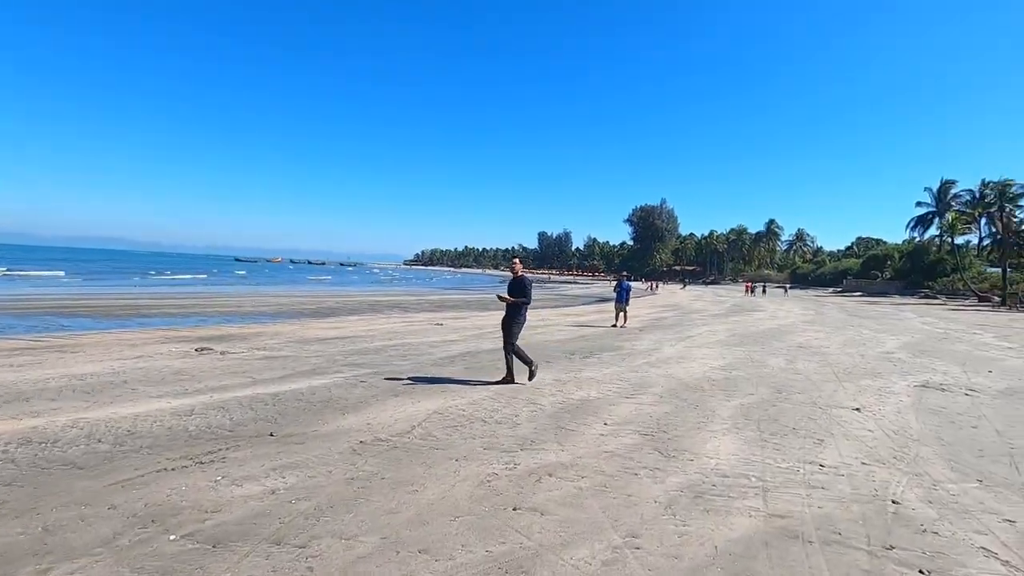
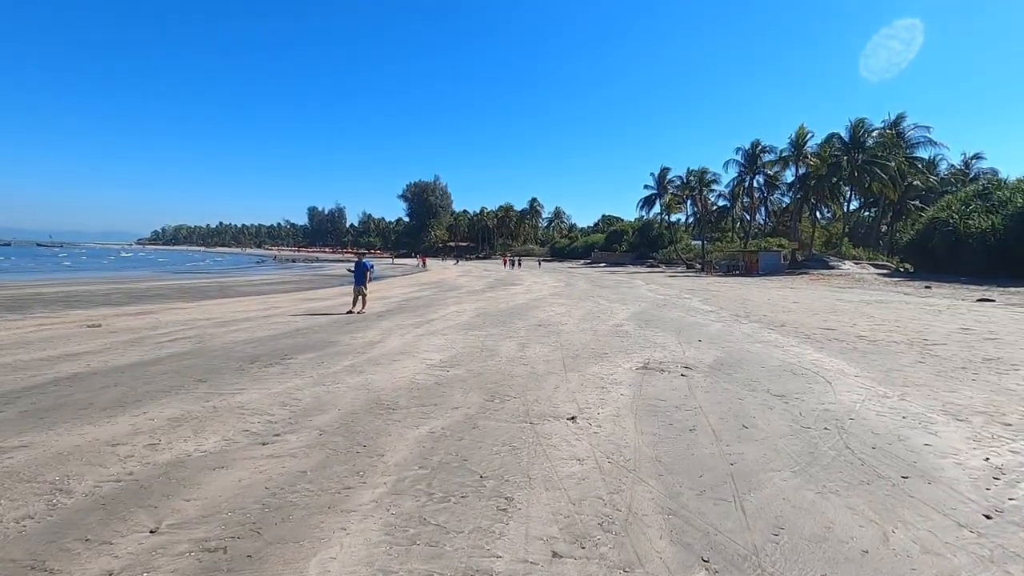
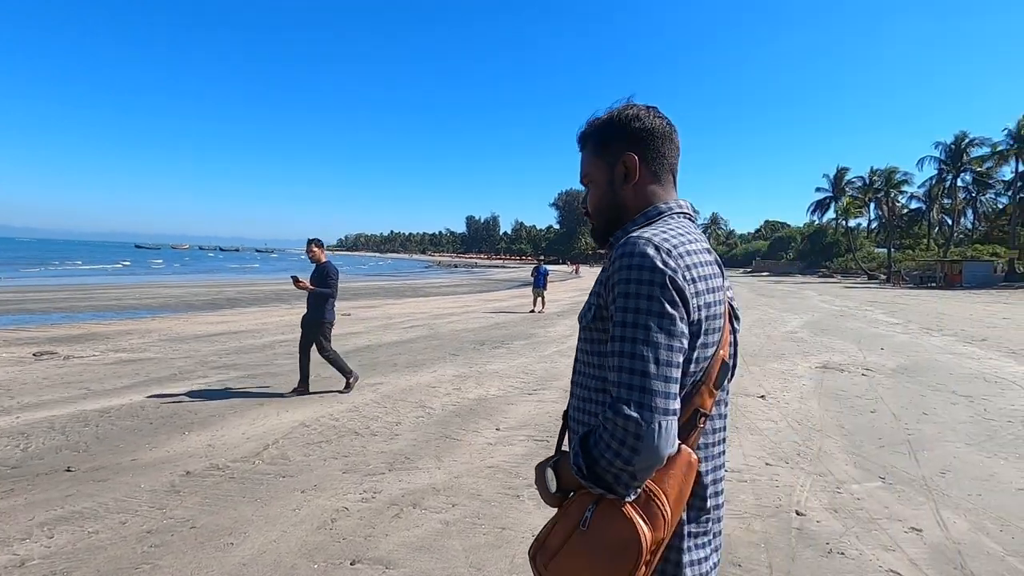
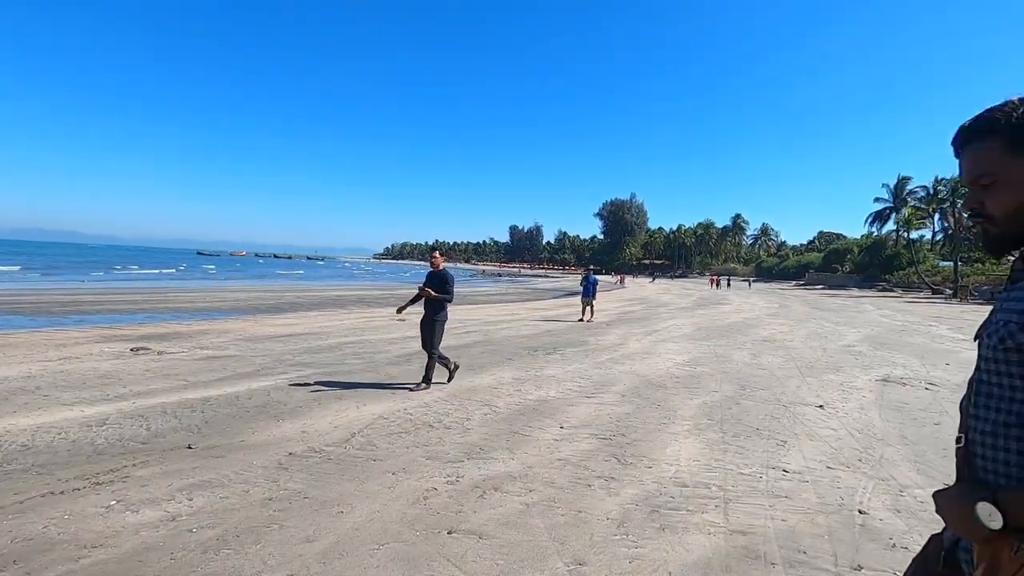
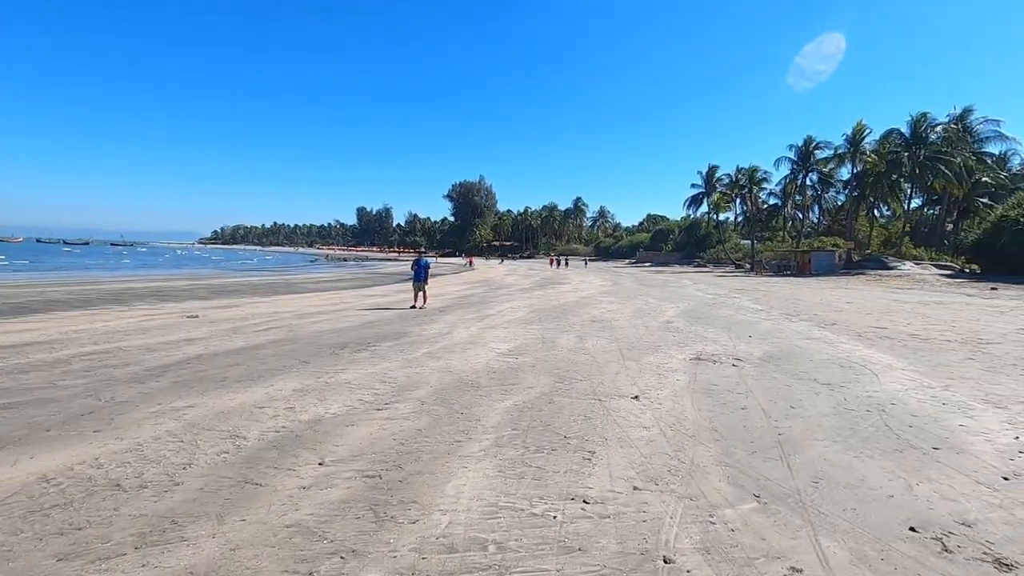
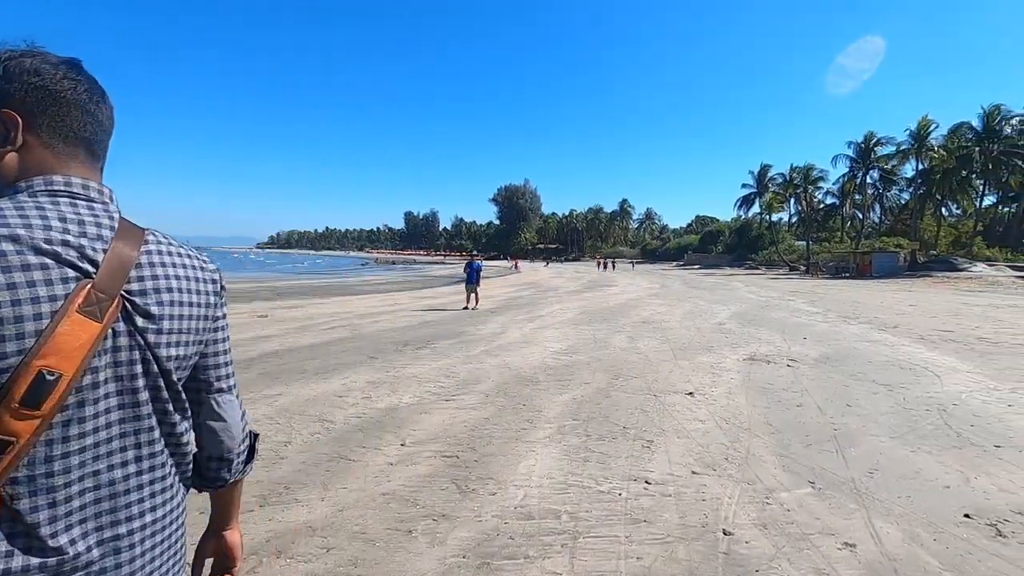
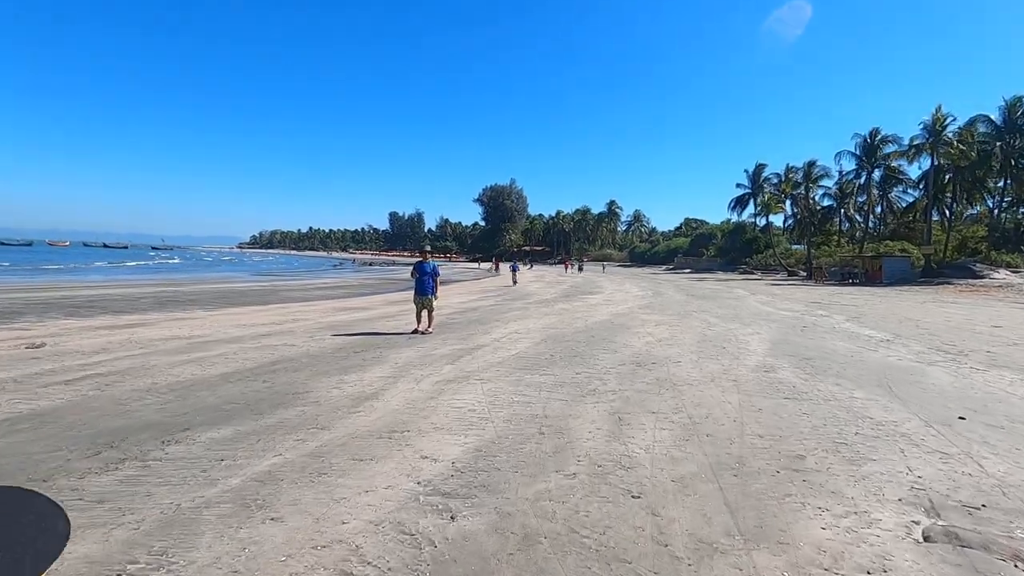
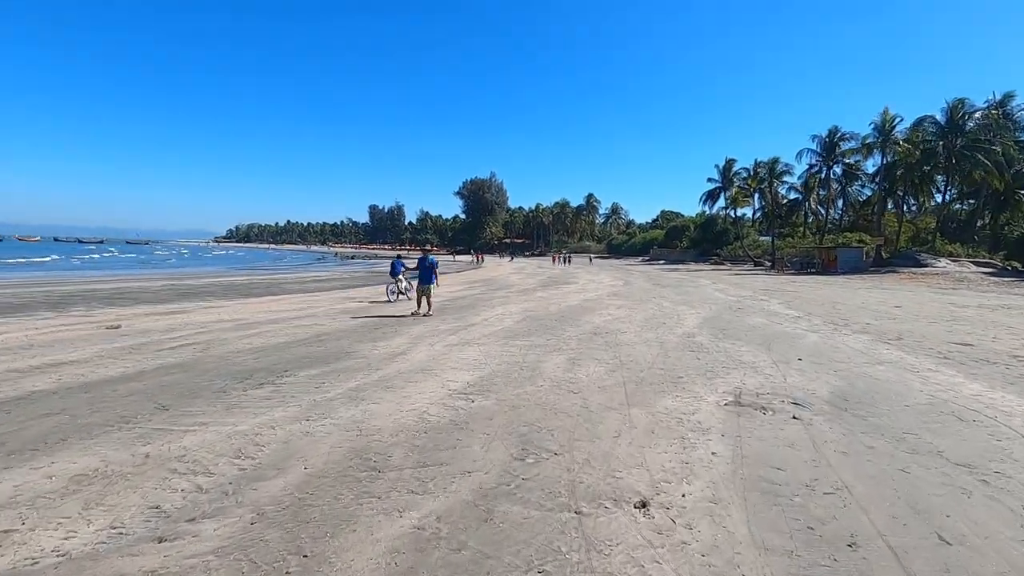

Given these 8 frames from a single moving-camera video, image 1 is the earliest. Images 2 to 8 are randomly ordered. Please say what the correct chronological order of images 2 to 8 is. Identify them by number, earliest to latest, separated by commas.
4, 3, 6, 5, 2, 8, 7
